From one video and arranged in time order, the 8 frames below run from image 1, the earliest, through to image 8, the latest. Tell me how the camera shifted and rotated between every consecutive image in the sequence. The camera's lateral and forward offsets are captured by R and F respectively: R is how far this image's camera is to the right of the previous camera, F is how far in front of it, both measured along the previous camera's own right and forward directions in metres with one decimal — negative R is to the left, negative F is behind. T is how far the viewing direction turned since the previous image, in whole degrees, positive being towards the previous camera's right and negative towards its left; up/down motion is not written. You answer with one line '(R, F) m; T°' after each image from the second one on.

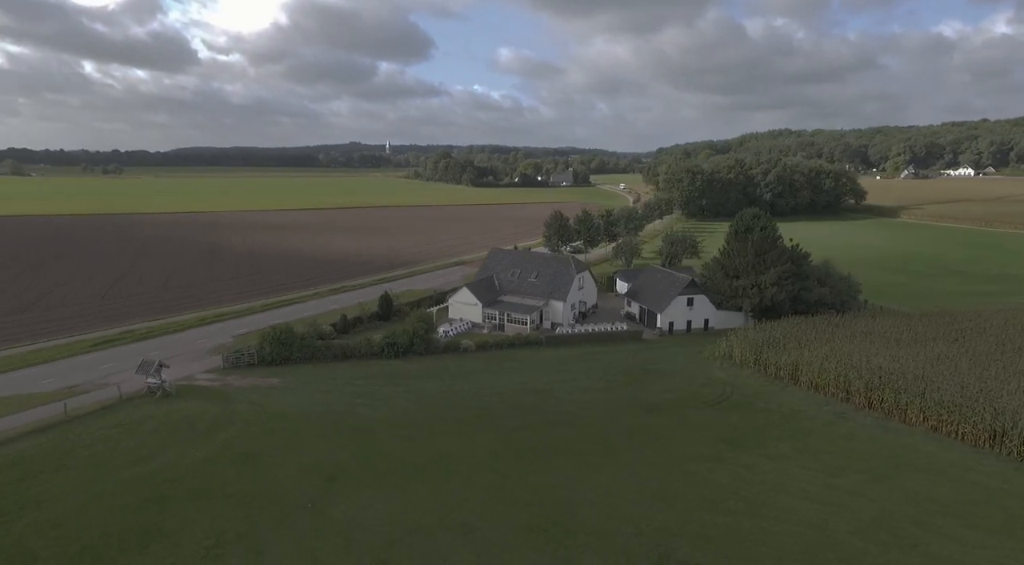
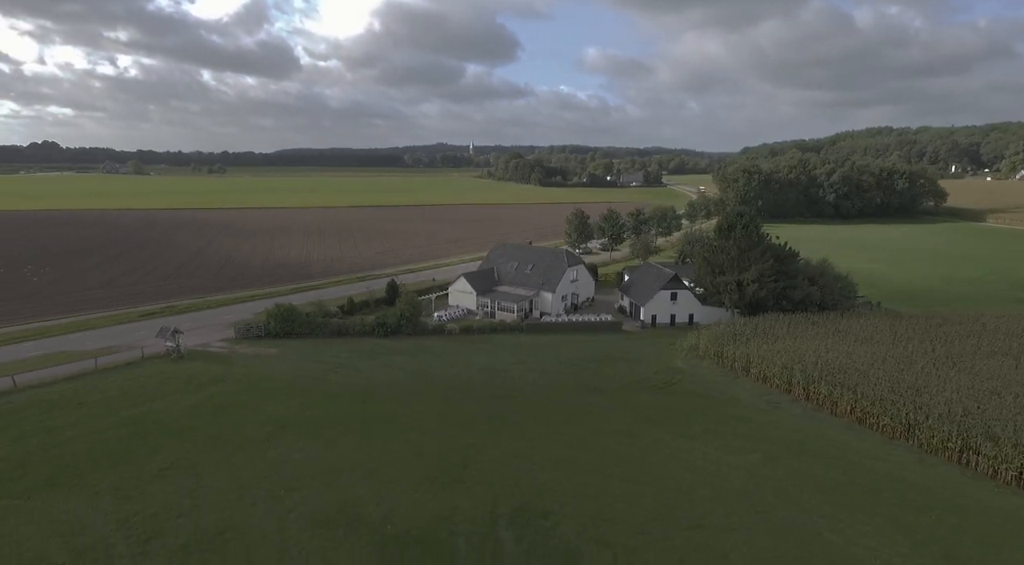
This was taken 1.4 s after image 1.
(+6.1, -2.8) m; -8°
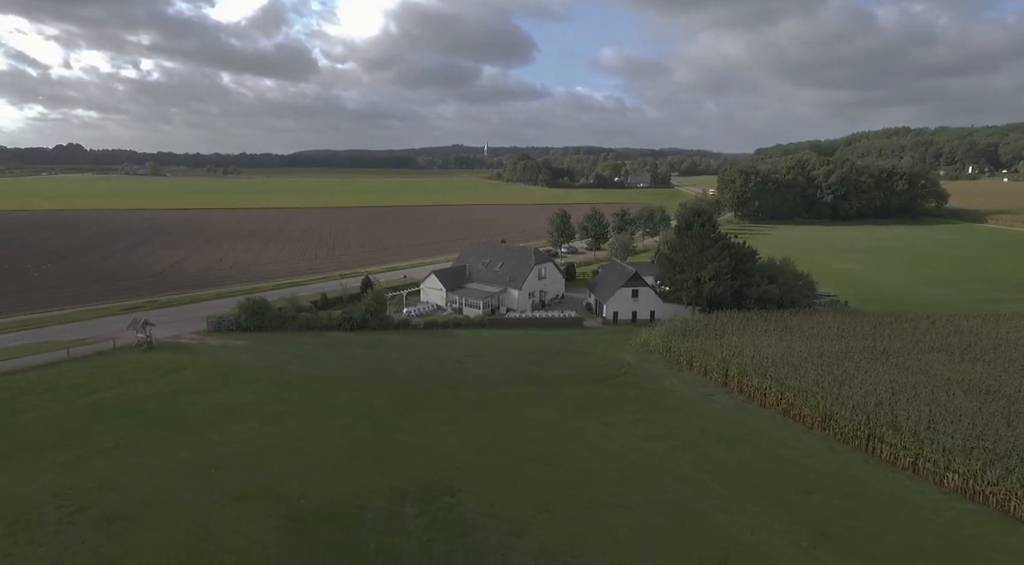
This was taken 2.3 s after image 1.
(+3.4, -1.4) m; -2°
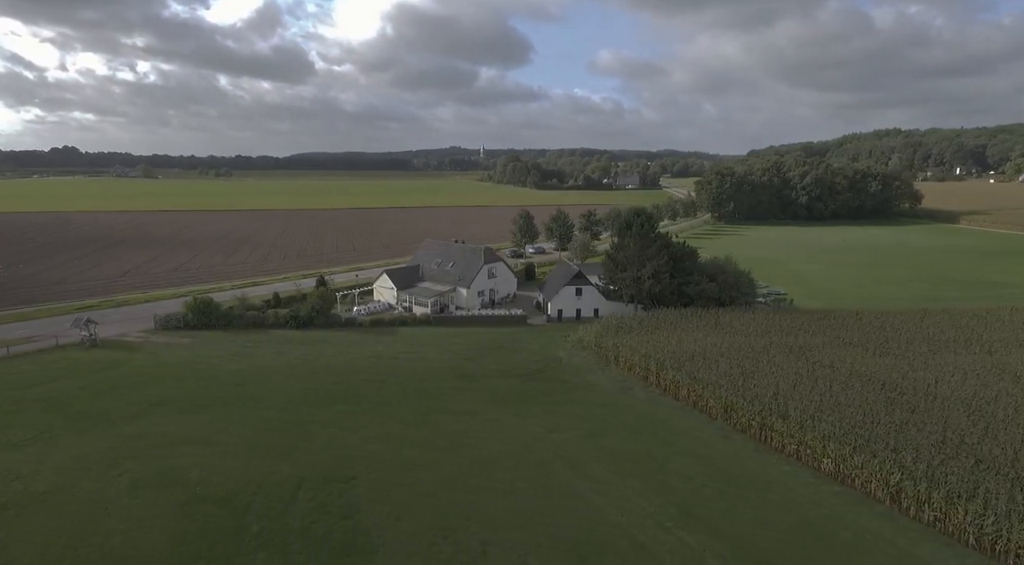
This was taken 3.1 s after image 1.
(+3.5, -1.2) m; 0°
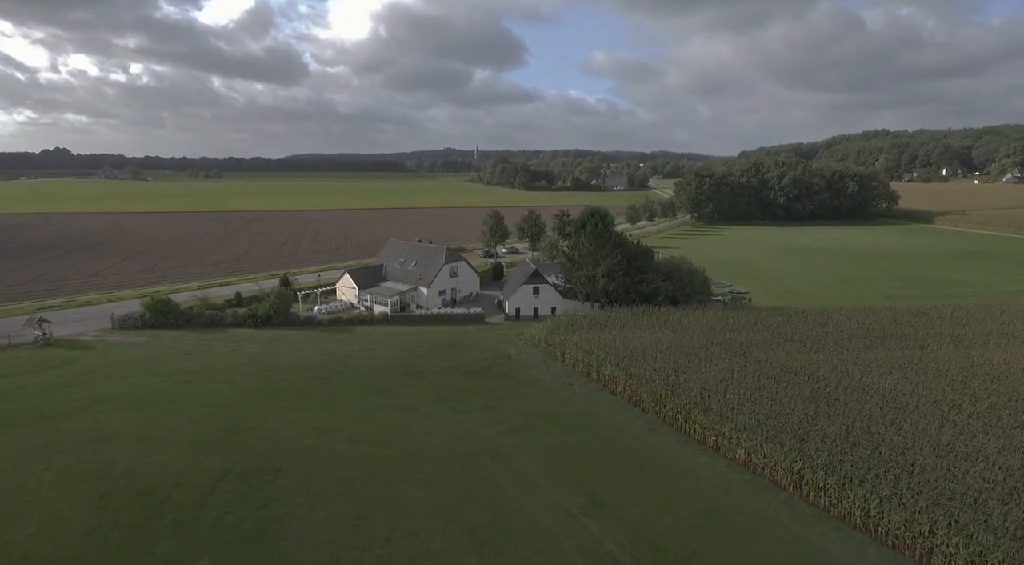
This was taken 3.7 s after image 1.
(+2.6, -0.8) m; 0°
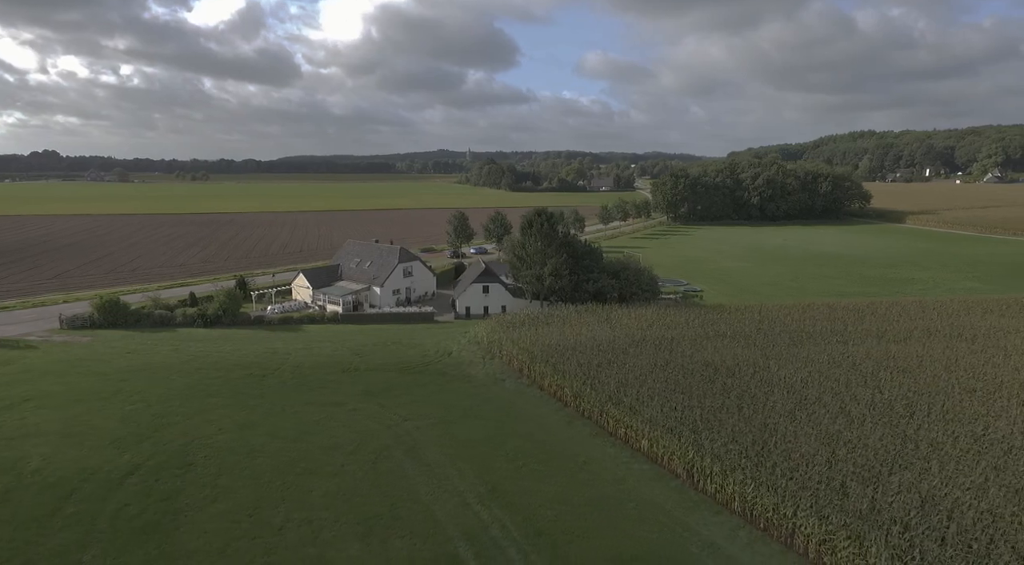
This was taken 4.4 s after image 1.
(+3.1, -0.8) m; 0°
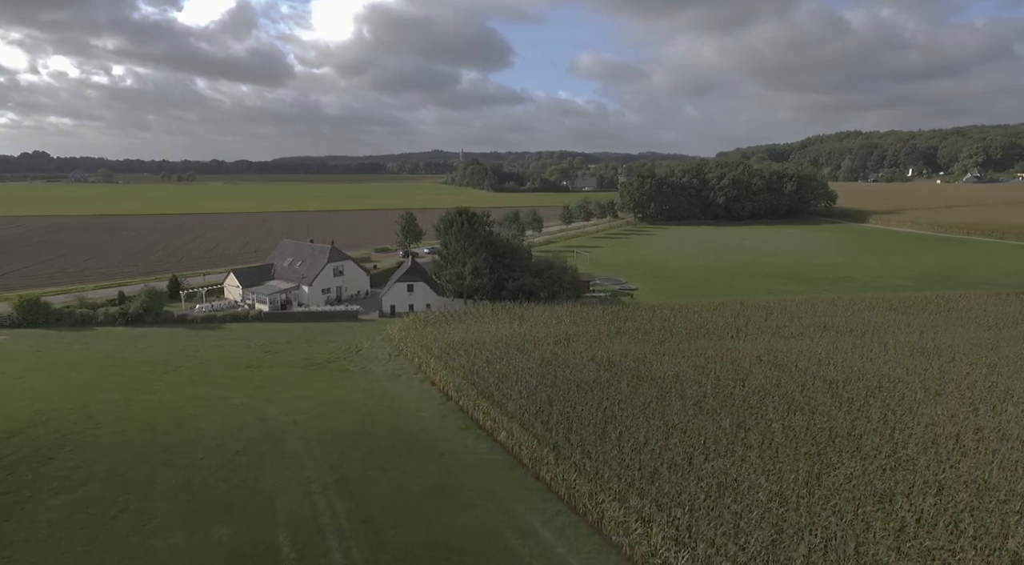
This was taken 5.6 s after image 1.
(+5.2, -0.9) m; 0°
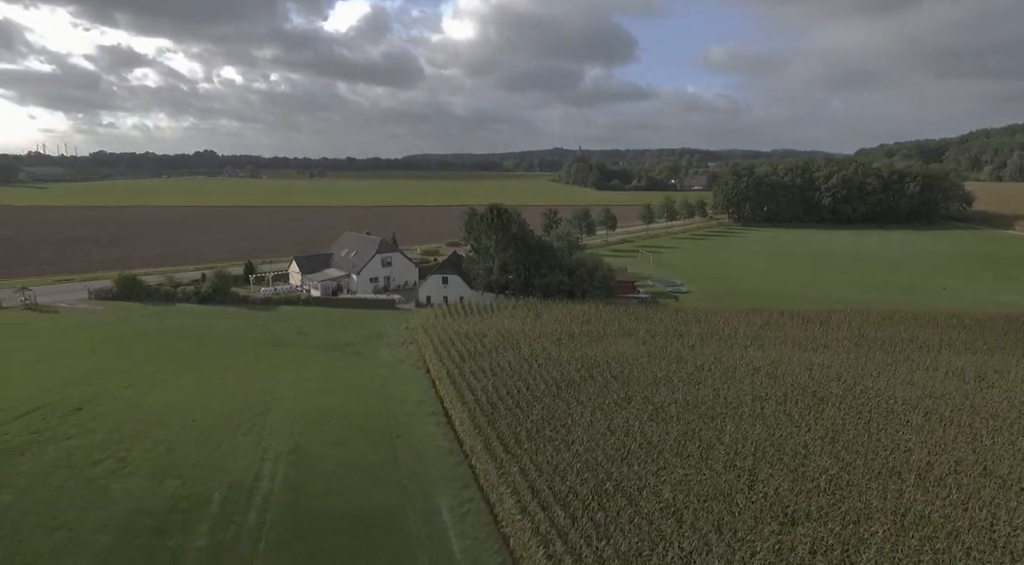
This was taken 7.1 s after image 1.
(+6.6, 0.0) m; -11°
